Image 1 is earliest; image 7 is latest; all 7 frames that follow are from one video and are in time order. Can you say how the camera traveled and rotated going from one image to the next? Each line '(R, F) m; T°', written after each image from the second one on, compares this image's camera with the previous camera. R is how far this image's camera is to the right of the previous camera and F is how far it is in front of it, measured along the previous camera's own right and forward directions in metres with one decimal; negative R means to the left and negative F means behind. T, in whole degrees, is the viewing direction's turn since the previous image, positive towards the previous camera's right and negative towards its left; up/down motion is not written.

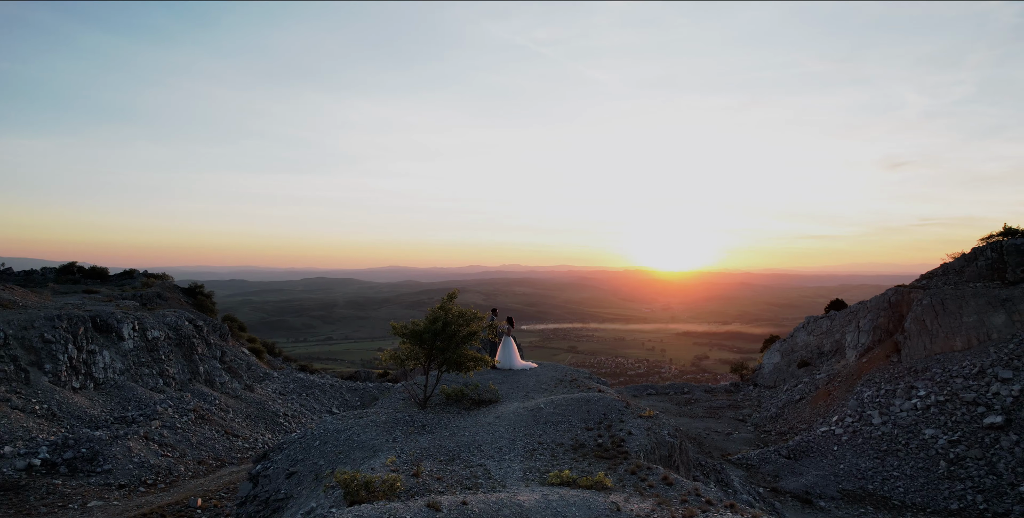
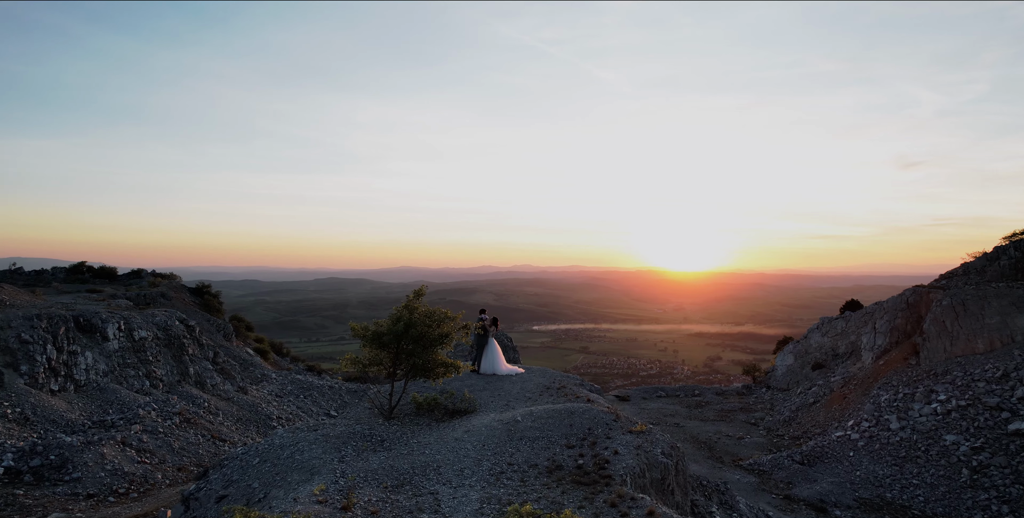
(+0.5, +0.8) m; -1°
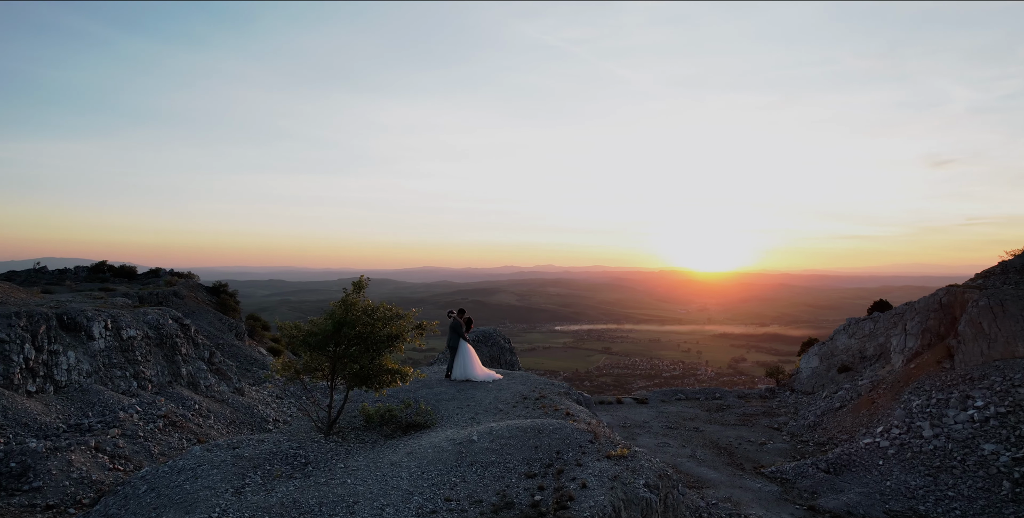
(+0.6, +1.1) m; -2°
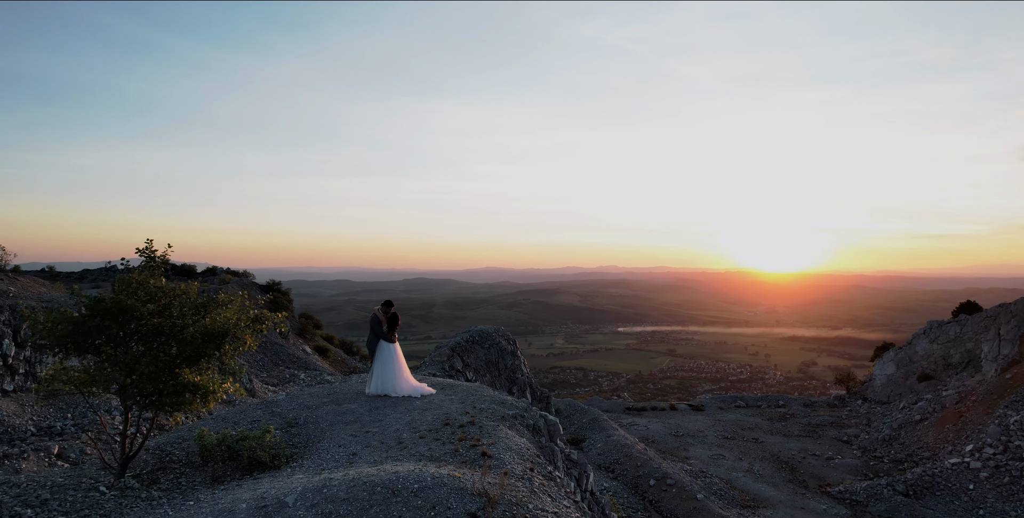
(+1.3, +2.0) m; -6°
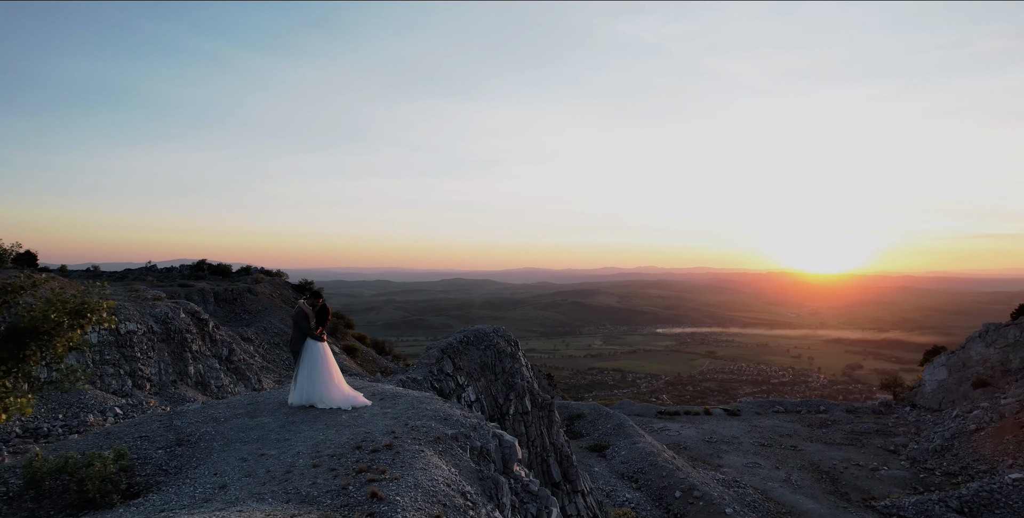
(+0.8, +1.1) m; -4°
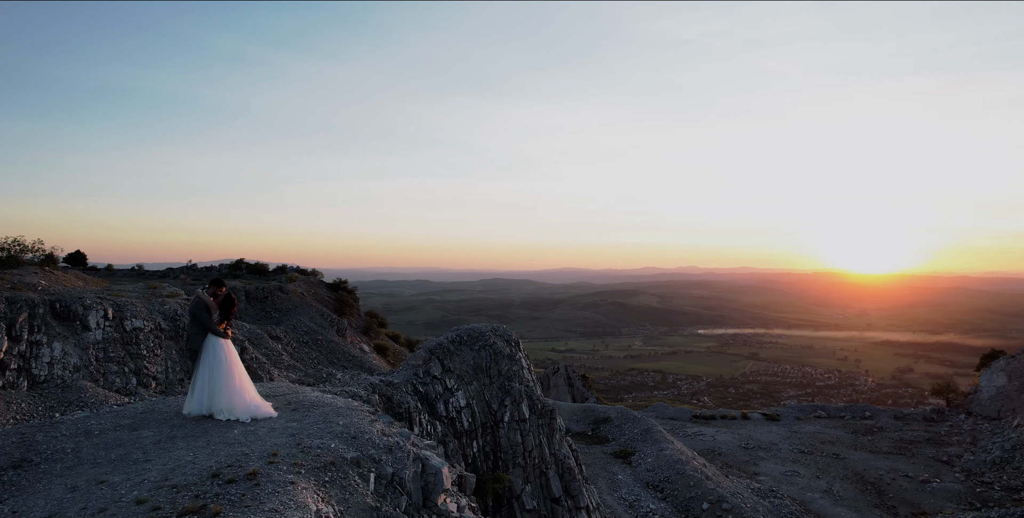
(+0.8, +0.9) m; -4°
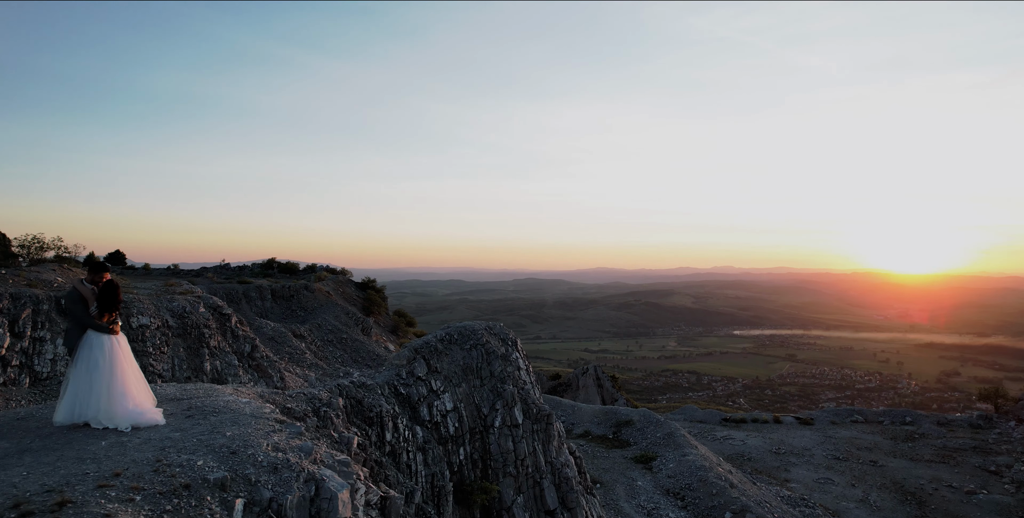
(+0.7, +0.7) m; -3°
